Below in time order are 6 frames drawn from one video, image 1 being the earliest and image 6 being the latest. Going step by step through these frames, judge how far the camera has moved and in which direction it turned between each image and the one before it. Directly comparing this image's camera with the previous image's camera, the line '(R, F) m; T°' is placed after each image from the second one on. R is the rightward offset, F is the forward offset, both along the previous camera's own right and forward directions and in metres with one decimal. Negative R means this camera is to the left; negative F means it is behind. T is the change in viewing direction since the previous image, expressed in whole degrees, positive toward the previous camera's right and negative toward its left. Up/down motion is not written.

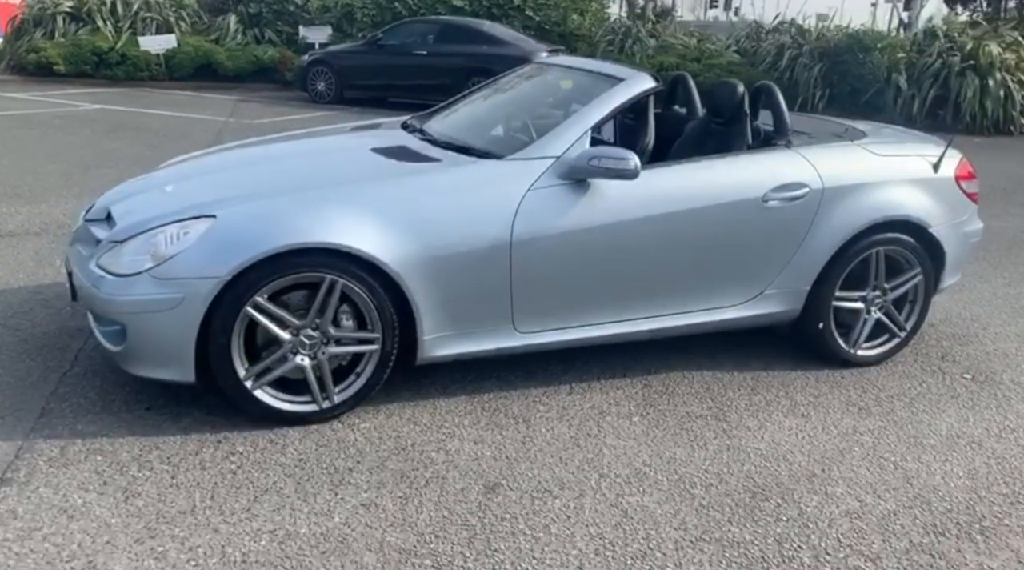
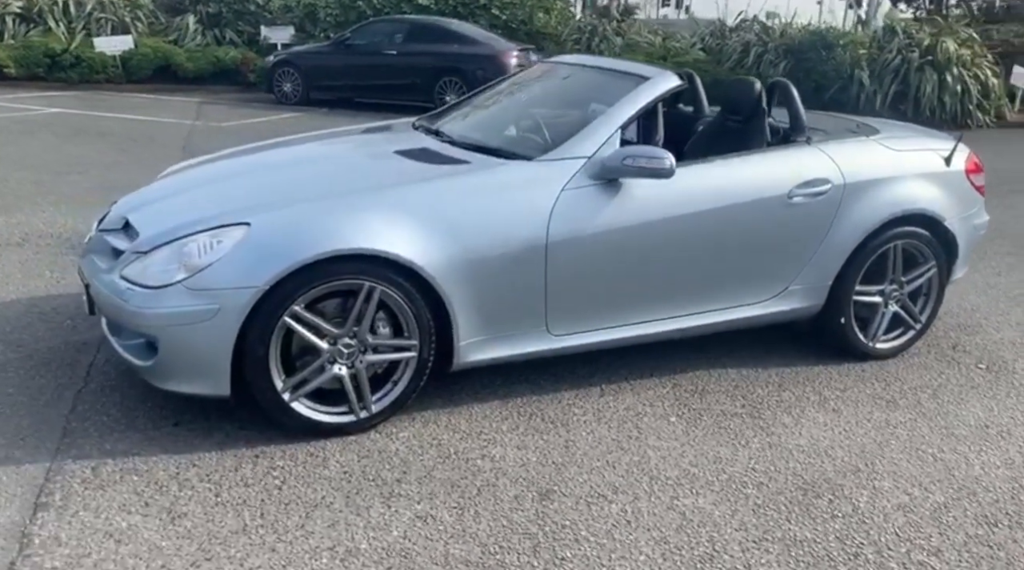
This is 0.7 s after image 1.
(-0.4, +0.1) m; +3°
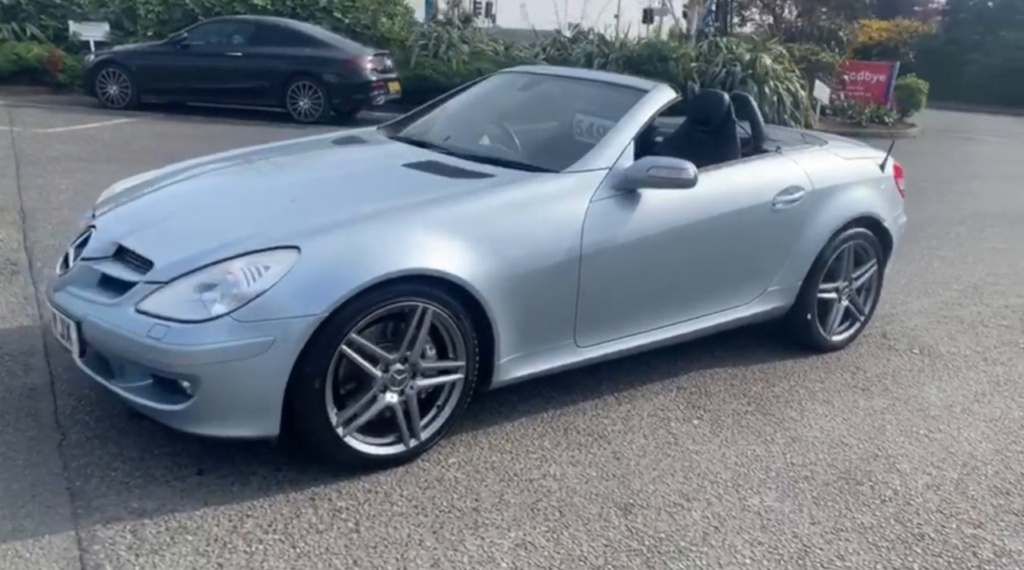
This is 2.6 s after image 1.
(-1.0, +0.2) m; +14°
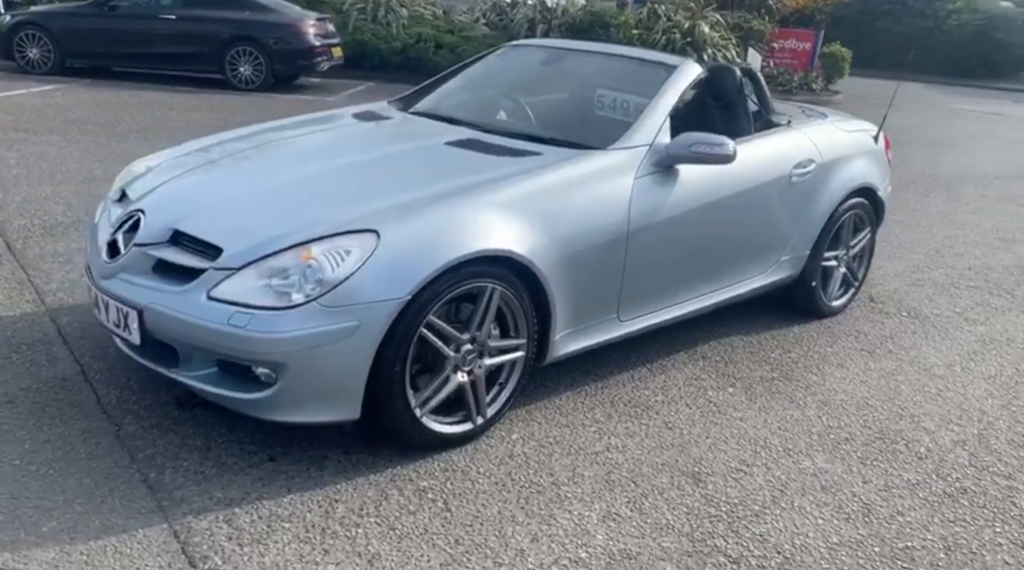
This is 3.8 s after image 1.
(-0.6, 0.0) m; +6°
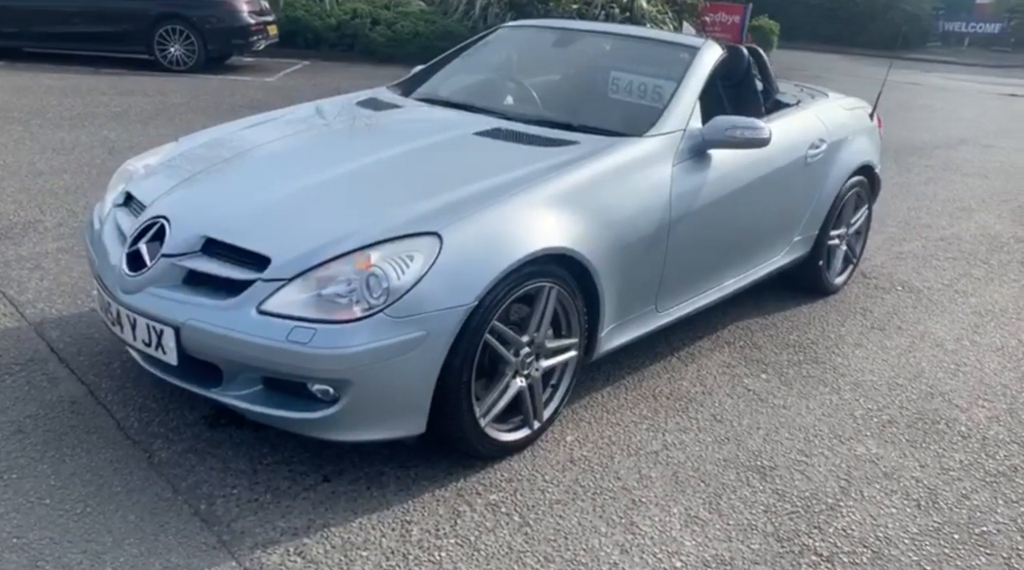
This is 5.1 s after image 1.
(-0.5, +0.2) m; +6°
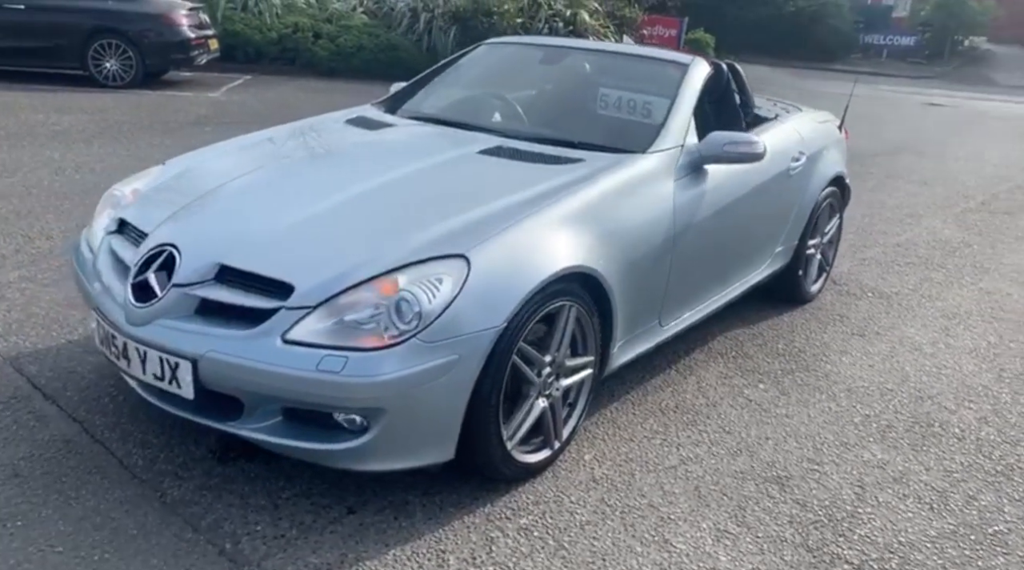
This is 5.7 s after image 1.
(-0.3, 0.0) m; +5°
